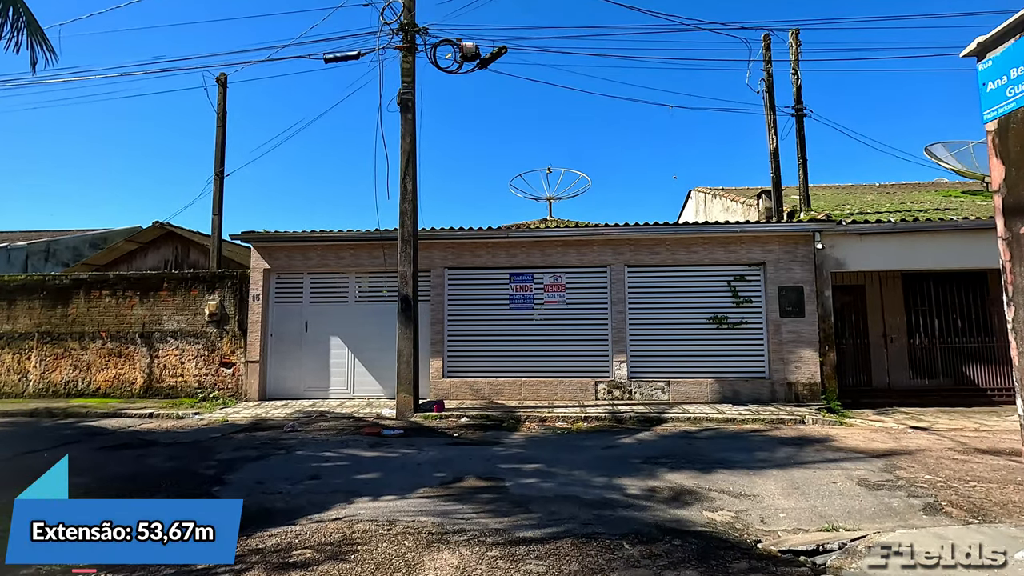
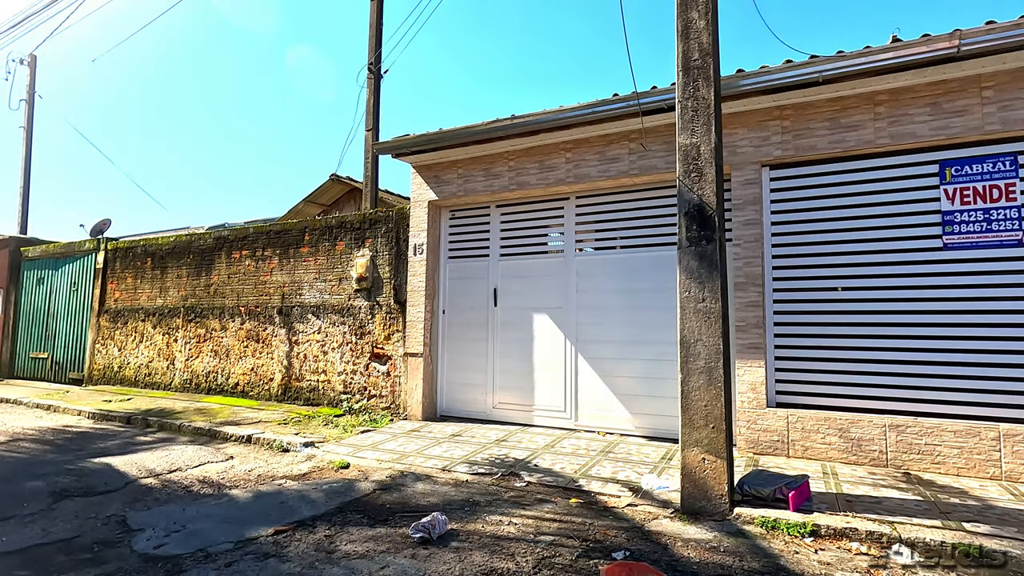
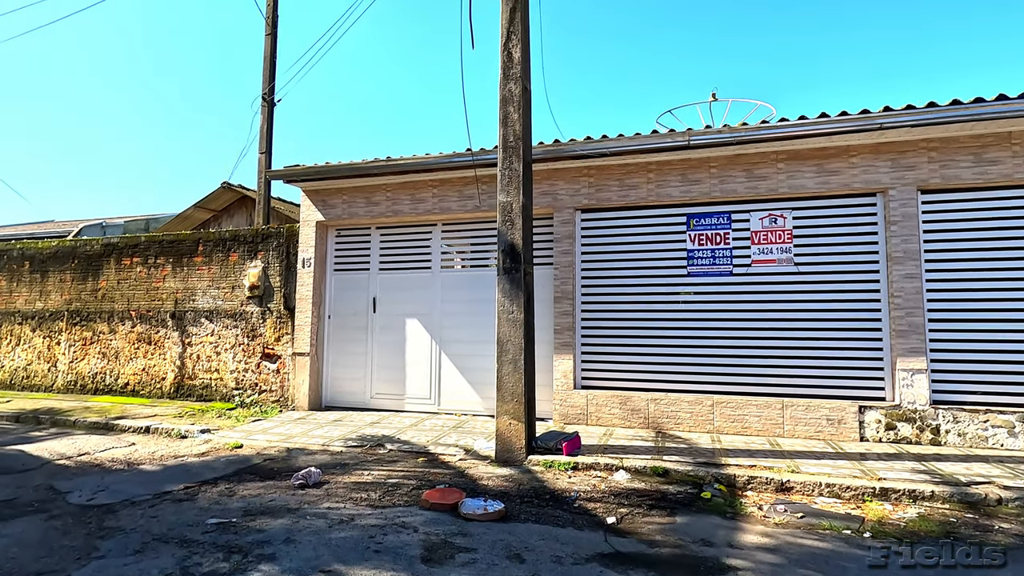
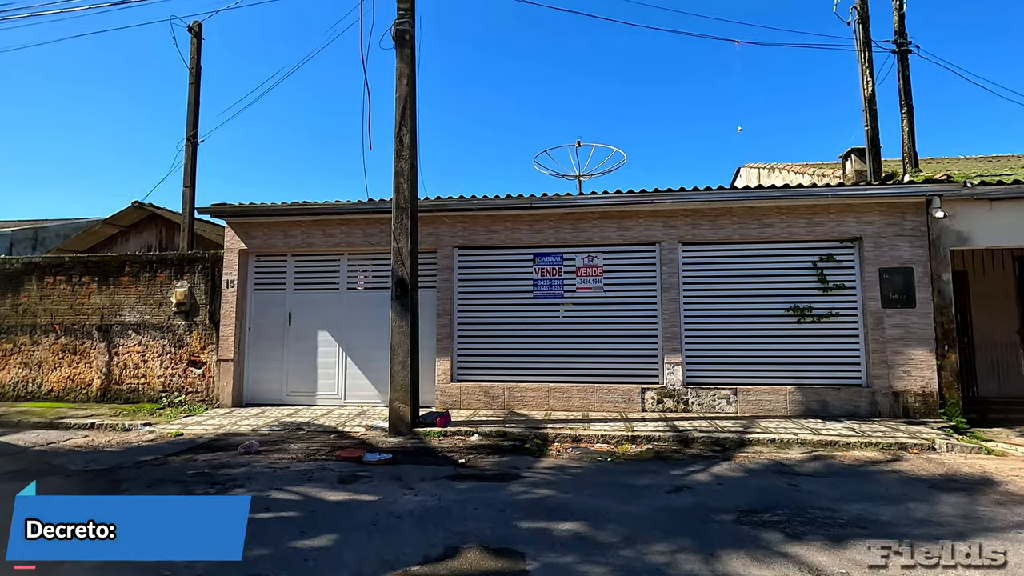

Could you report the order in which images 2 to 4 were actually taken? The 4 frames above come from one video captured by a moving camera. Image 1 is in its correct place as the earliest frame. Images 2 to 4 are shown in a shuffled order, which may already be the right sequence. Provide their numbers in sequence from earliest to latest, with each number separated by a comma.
4, 3, 2
